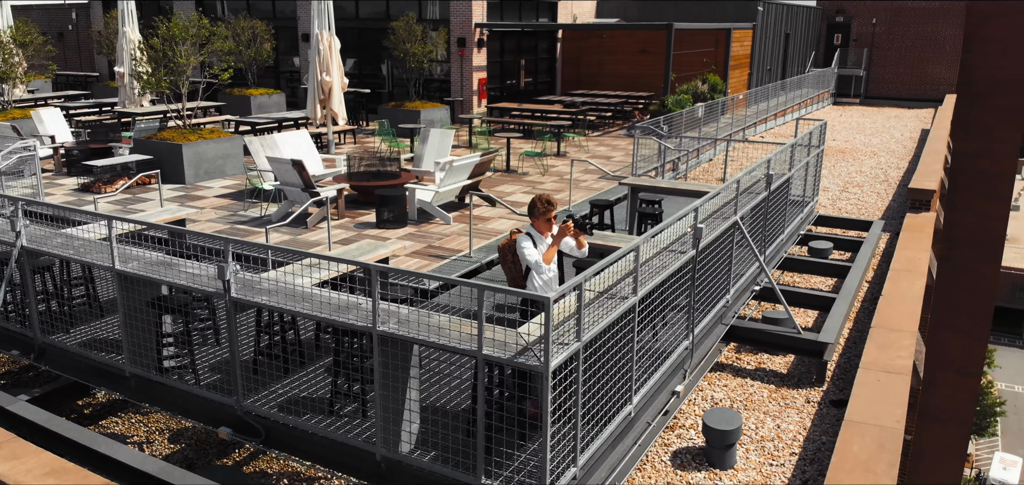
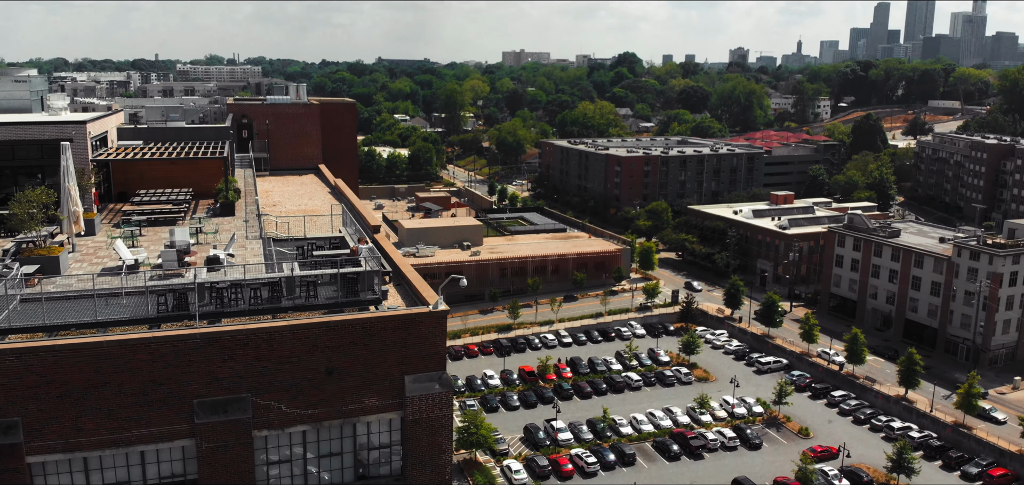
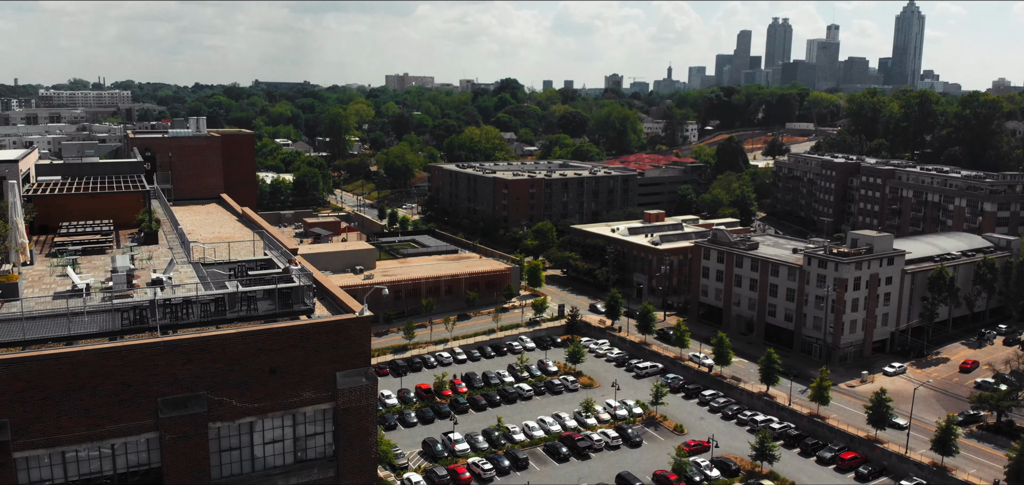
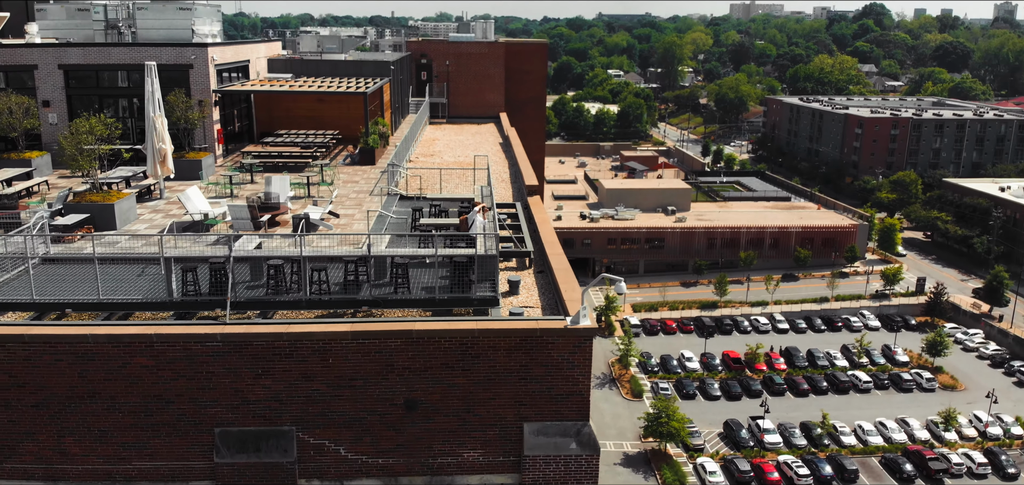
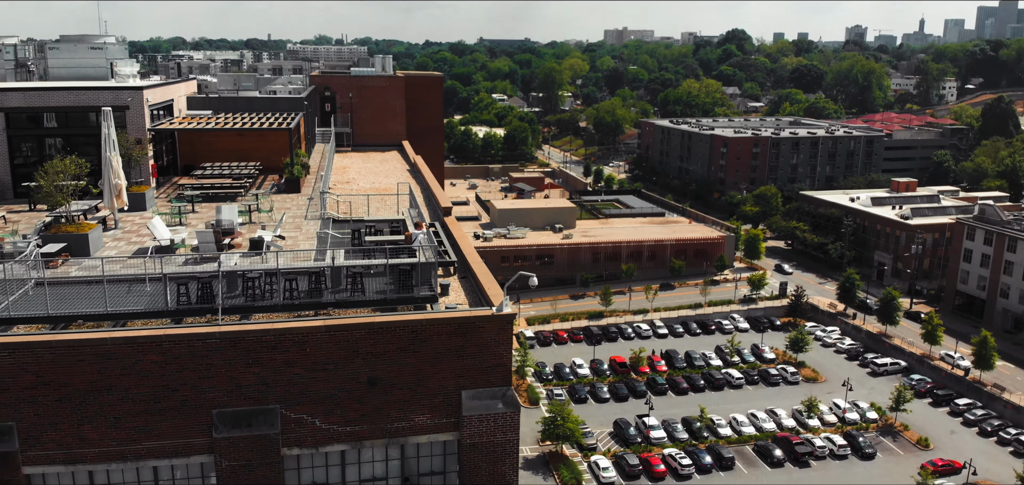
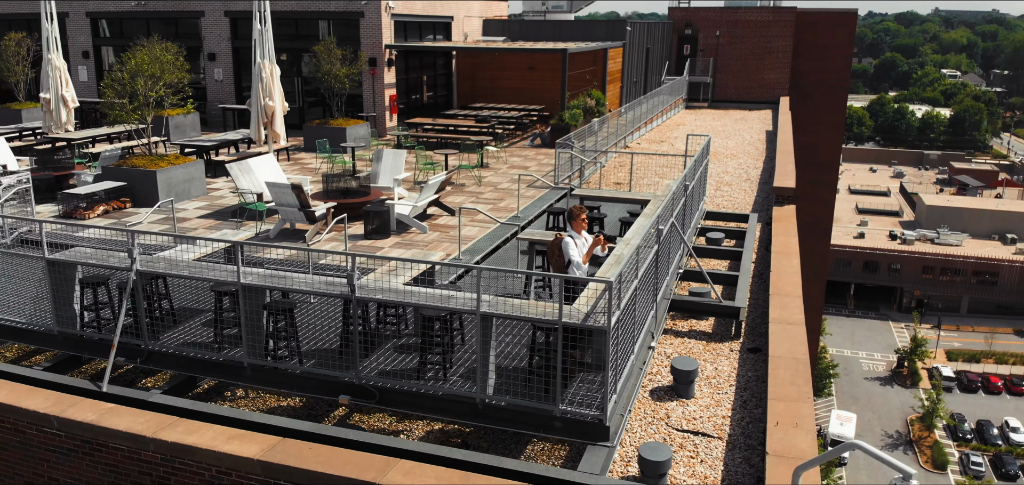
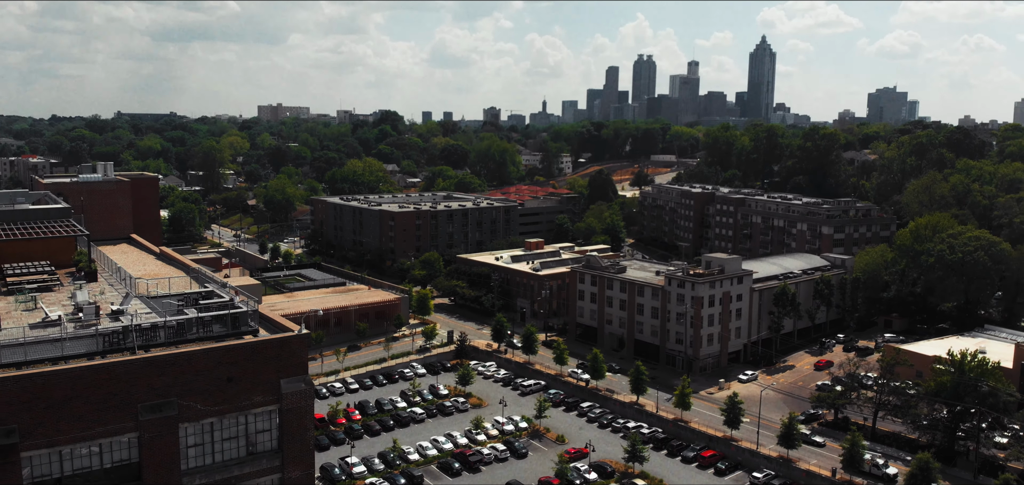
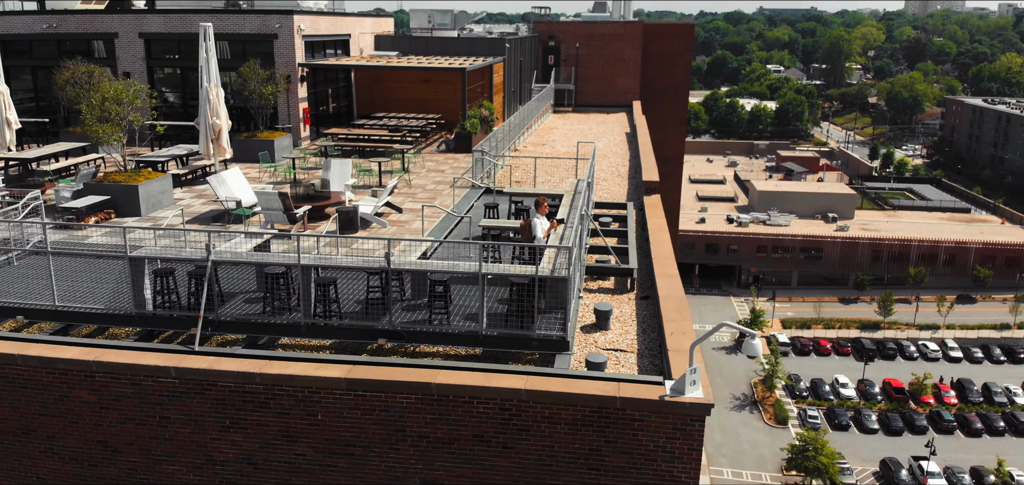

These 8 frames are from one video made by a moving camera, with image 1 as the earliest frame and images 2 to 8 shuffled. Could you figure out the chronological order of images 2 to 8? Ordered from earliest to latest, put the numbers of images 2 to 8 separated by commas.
6, 8, 4, 5, 2, 3, 7
